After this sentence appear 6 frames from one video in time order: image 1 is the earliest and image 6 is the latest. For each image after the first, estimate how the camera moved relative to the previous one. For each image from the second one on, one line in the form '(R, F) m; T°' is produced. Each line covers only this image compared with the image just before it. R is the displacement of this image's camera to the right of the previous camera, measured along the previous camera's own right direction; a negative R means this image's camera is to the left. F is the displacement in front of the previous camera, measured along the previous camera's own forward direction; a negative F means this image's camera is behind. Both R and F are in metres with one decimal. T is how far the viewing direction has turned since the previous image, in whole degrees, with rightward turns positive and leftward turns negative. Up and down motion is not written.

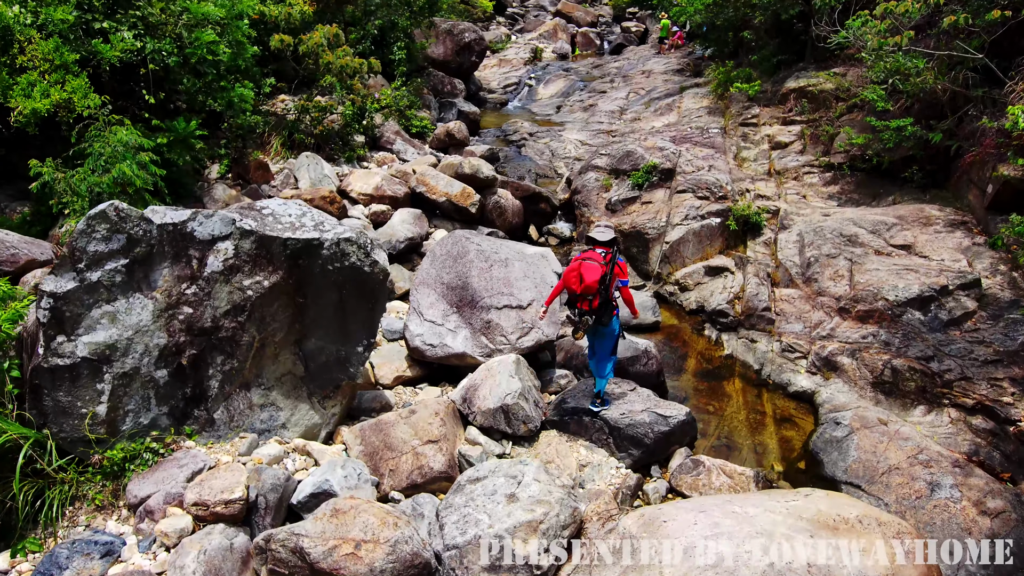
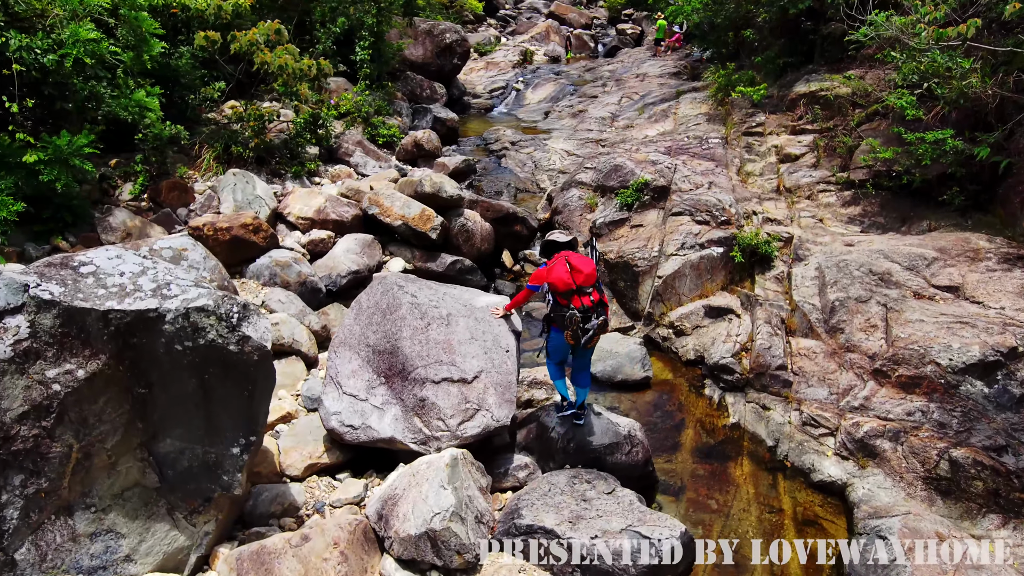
(+0.5, +1.6) m; 0°
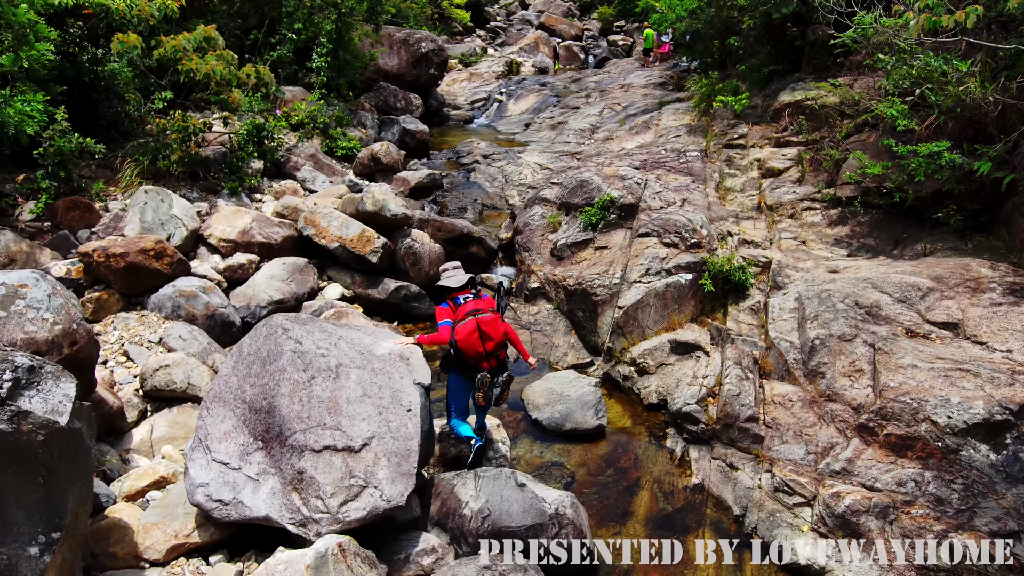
(+0.7, +0.9) m; 0°
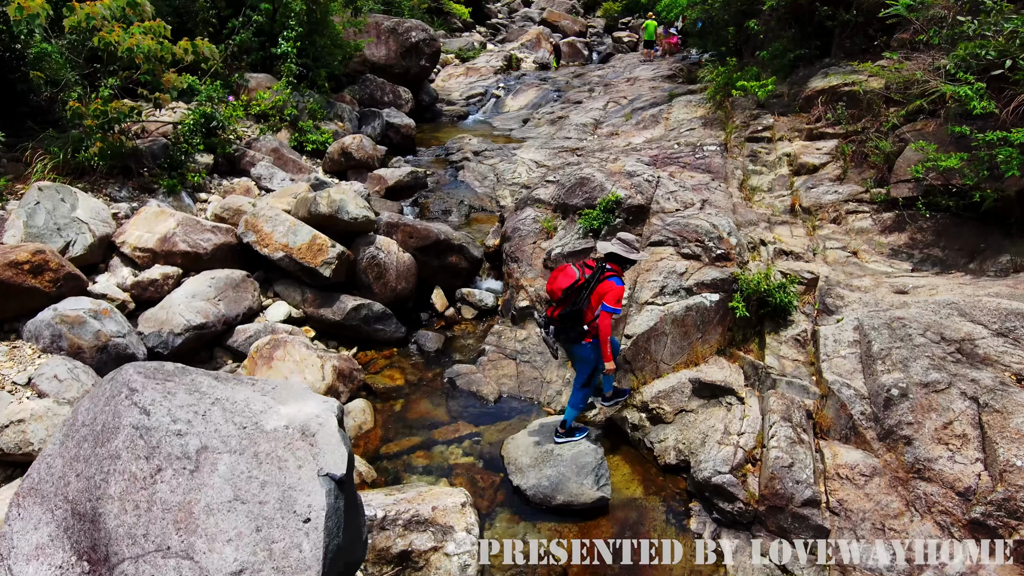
(+0.2, +1.5) m; 0°
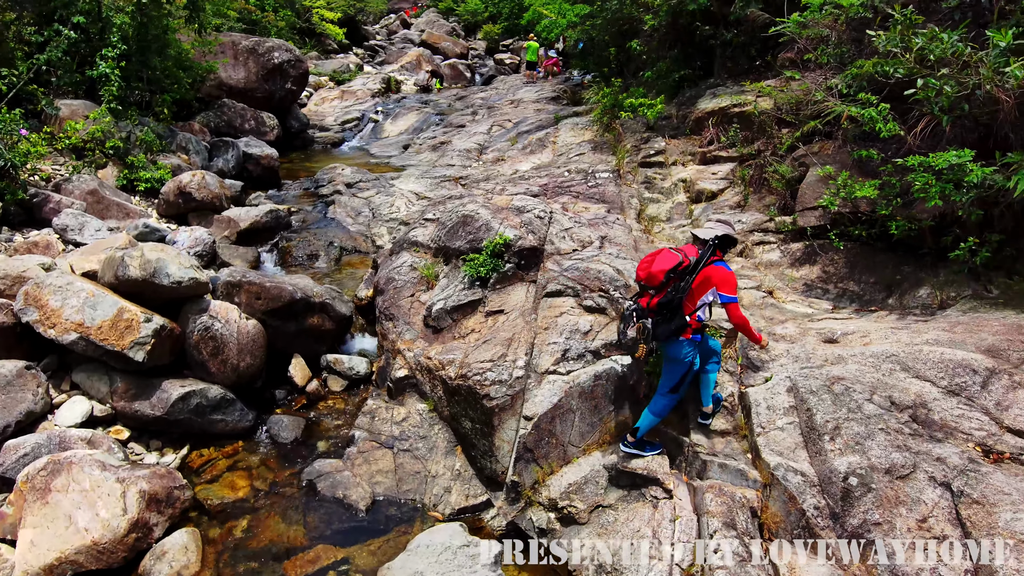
(+0.2, +1.1) m; +9°
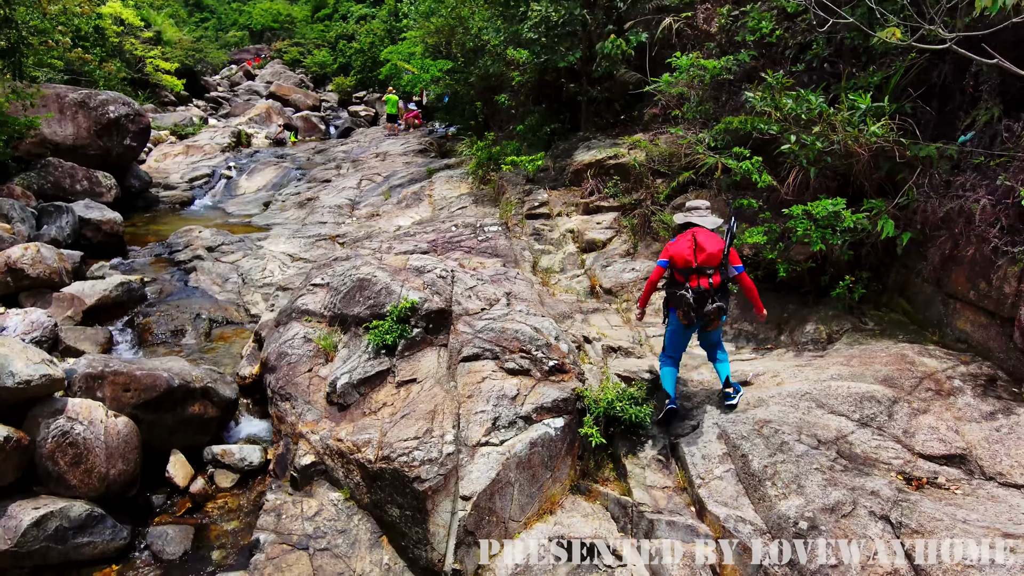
(-0.4, +0.3) m; +12°
